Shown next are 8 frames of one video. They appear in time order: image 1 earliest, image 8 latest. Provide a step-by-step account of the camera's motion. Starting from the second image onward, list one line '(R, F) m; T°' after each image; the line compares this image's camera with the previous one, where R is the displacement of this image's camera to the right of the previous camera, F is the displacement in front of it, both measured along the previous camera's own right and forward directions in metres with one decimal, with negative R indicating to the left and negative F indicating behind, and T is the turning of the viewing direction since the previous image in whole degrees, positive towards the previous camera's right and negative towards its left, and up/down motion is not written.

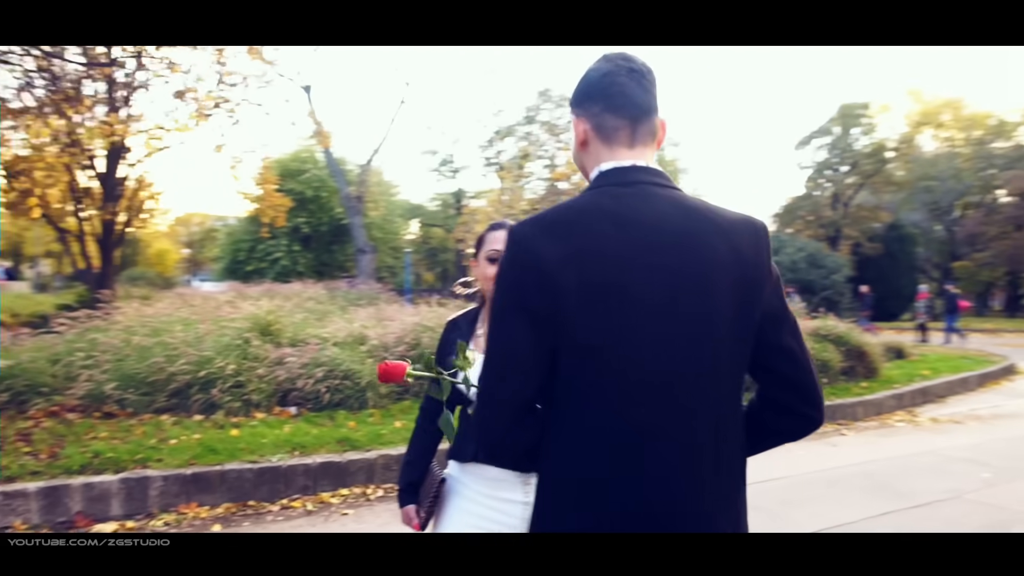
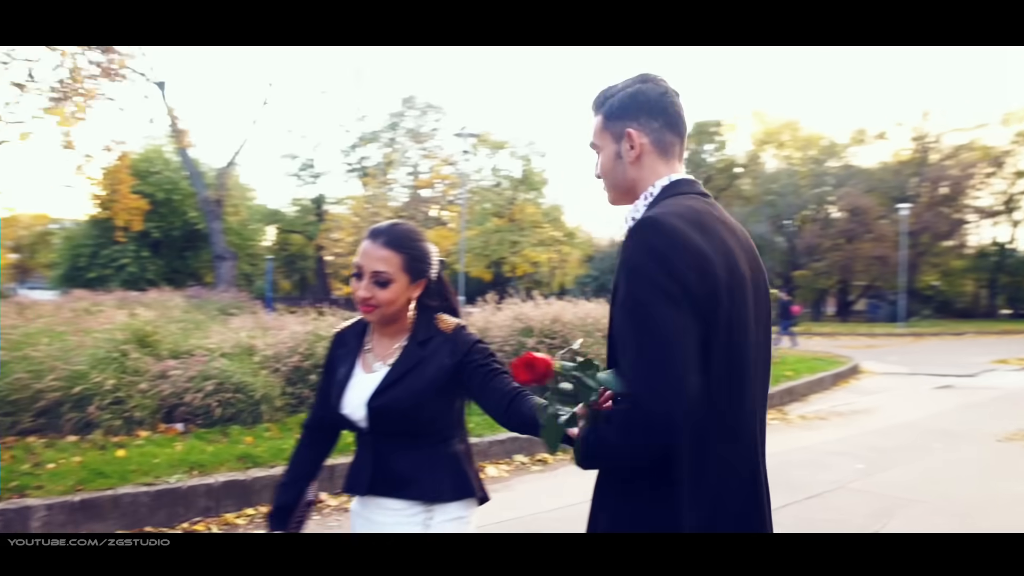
(-0.4, +0.1) m; +10°
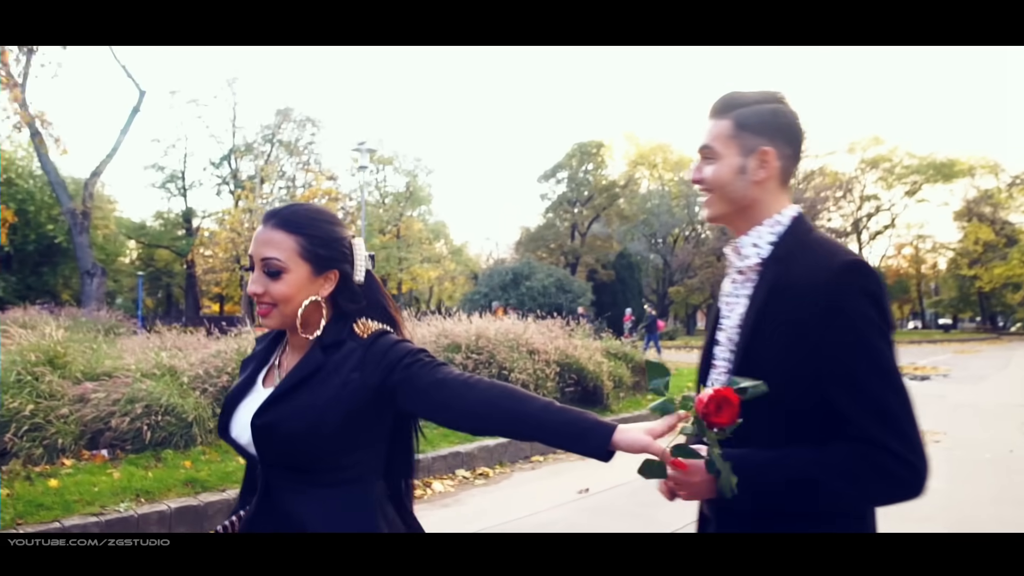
(-0.5, -0.1) m; +9°
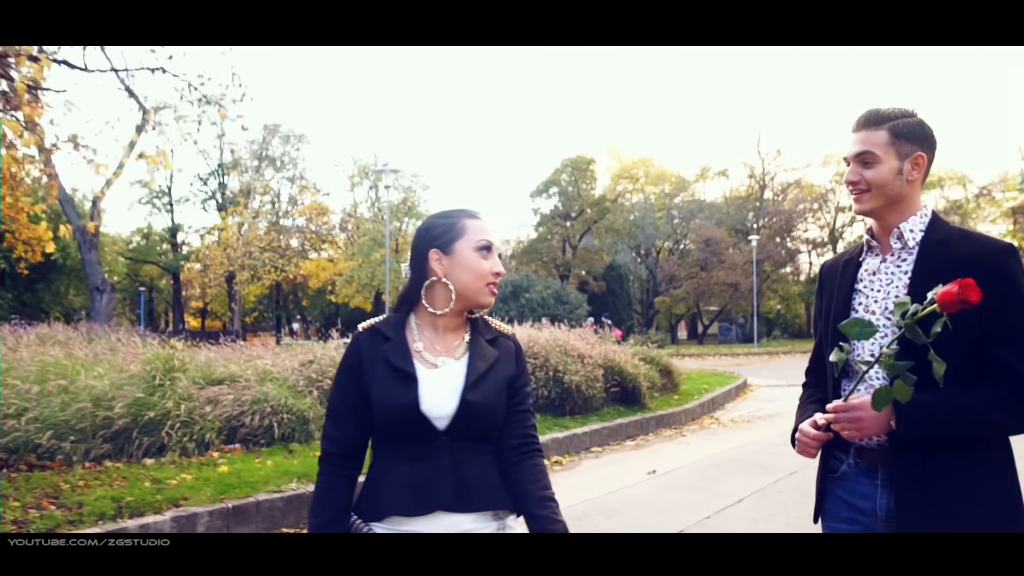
(-0.9, -1.0) m; +2°
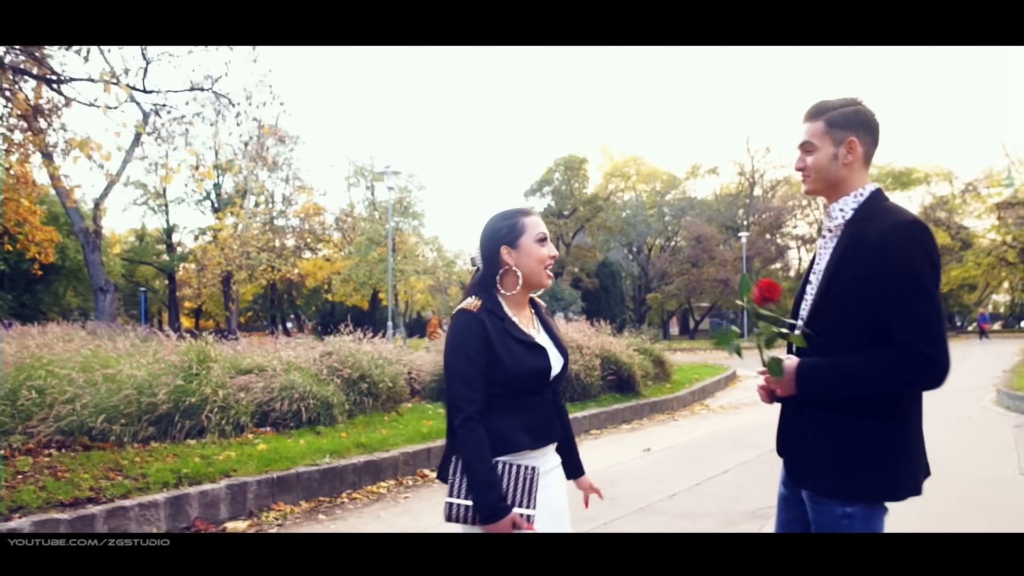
(-0.1, -0.7) m; +1°
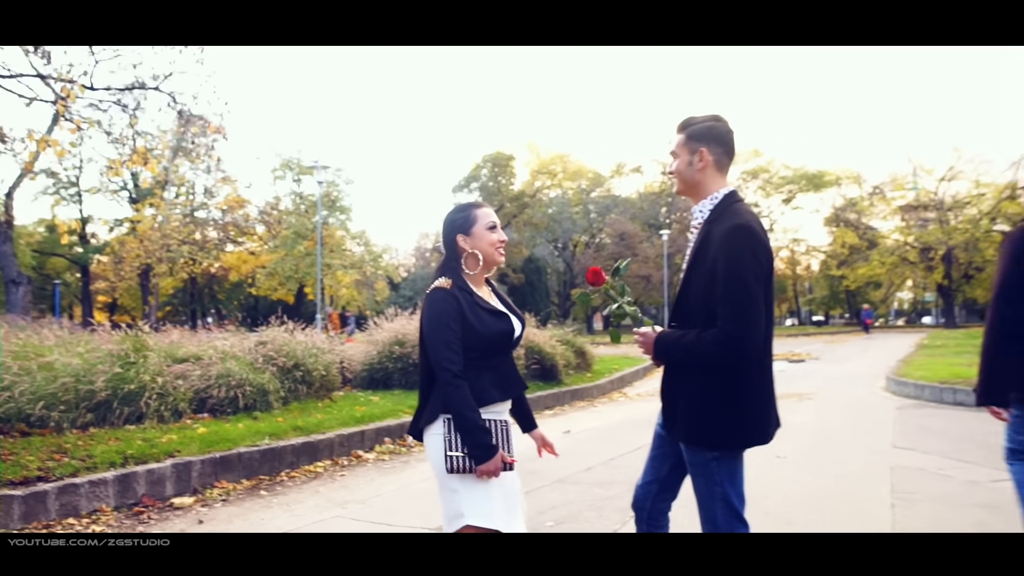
(0.0, -0.5) m; +5°
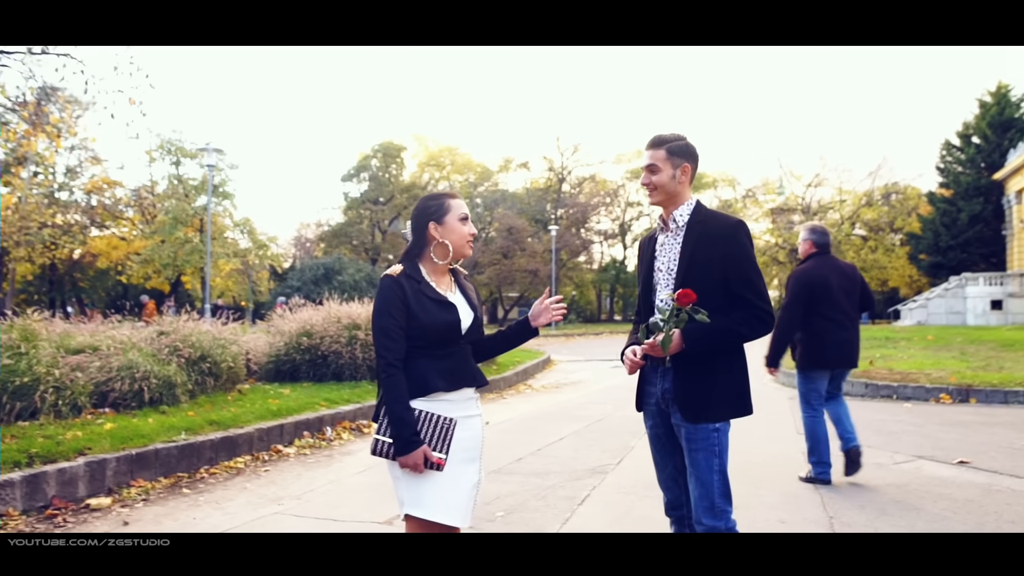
(-0.4, +0.1) m; +8°
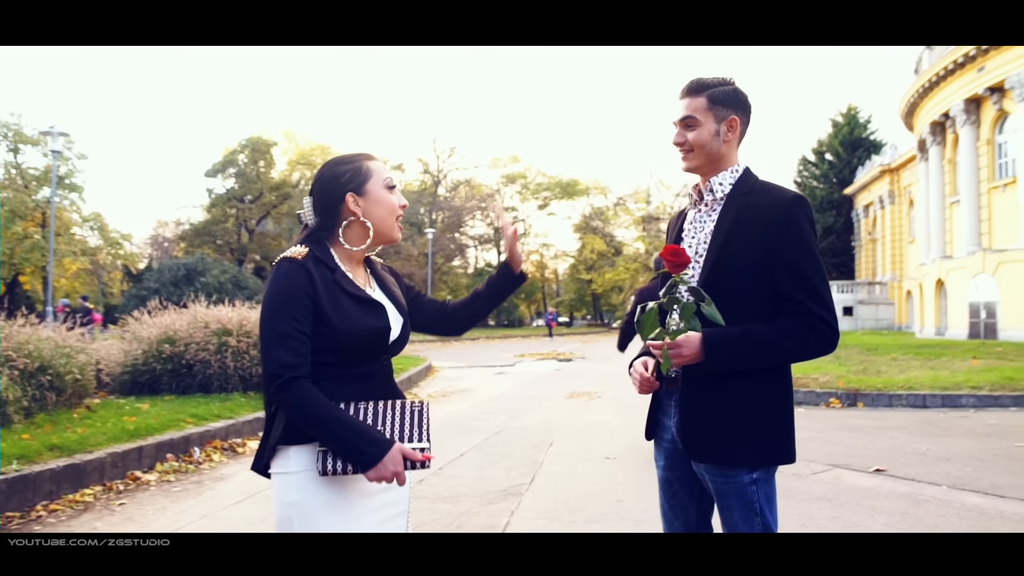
(-0.2, +0.6) m; +9°
